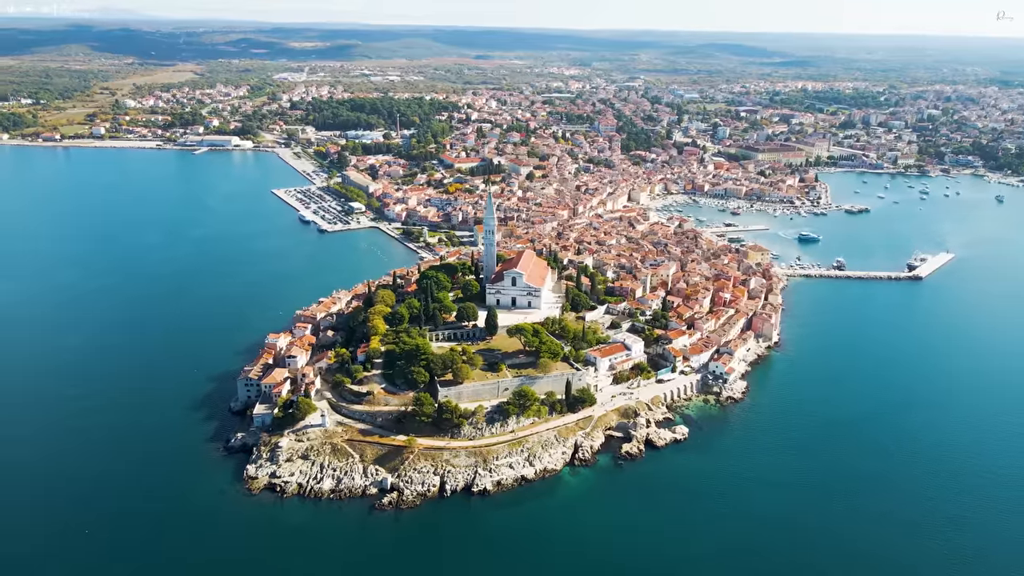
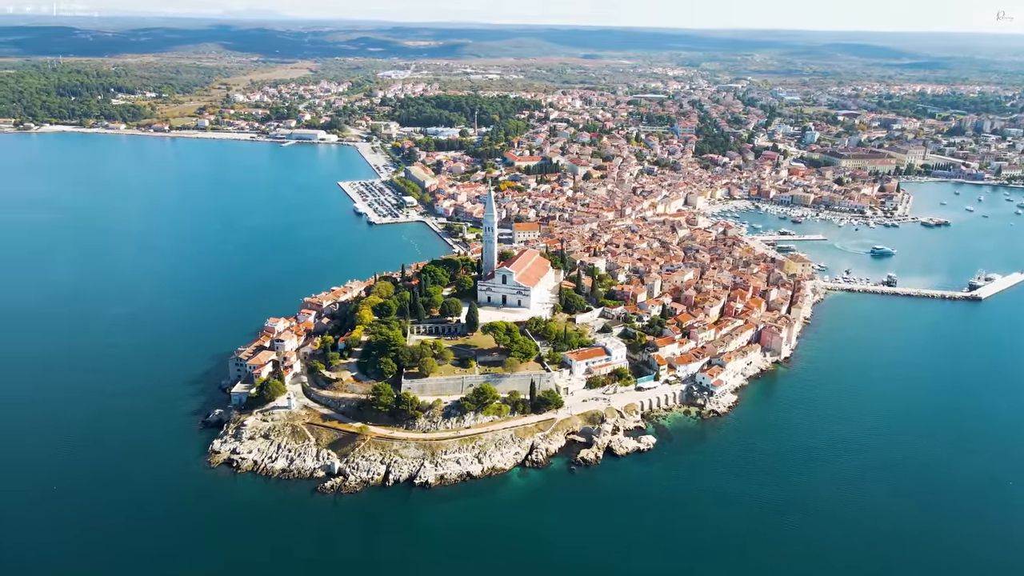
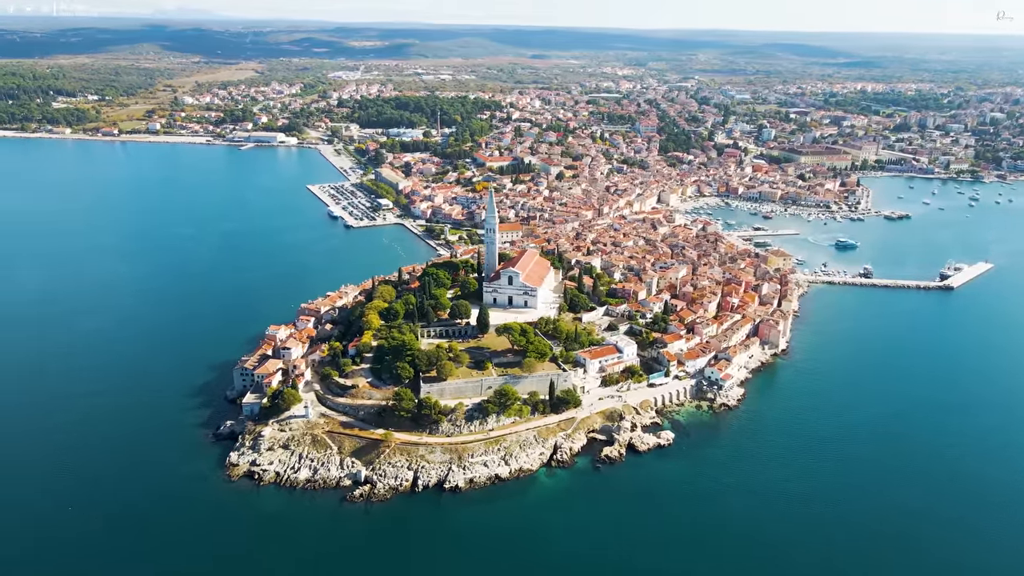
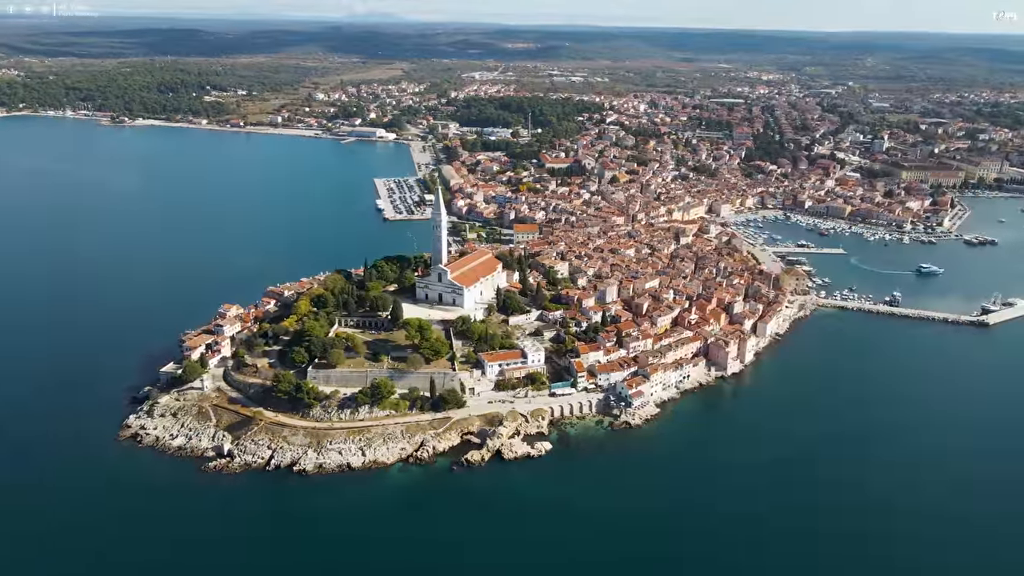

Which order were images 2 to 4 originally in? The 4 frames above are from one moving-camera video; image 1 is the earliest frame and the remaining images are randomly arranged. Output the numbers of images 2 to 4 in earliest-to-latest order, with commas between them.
3, 2, 4
